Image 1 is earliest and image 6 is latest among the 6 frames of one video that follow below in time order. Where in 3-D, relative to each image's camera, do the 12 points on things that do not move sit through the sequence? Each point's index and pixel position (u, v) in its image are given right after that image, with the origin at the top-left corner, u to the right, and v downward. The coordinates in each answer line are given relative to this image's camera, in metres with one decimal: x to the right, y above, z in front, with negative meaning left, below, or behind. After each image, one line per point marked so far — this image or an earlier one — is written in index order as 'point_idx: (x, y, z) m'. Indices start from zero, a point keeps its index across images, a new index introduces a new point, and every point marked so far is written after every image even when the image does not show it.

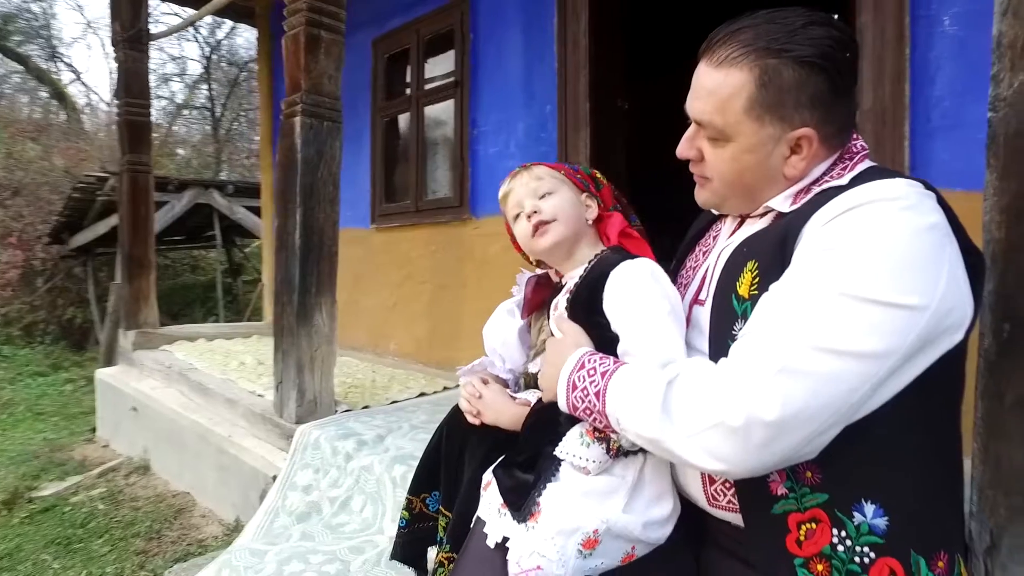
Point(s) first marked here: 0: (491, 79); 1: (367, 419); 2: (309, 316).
0: (-0.1, +1.2, +3.6) m
1: (-0.7, -0.6, +2.8) m
2: (-0.9, -0.1, +2.8) m
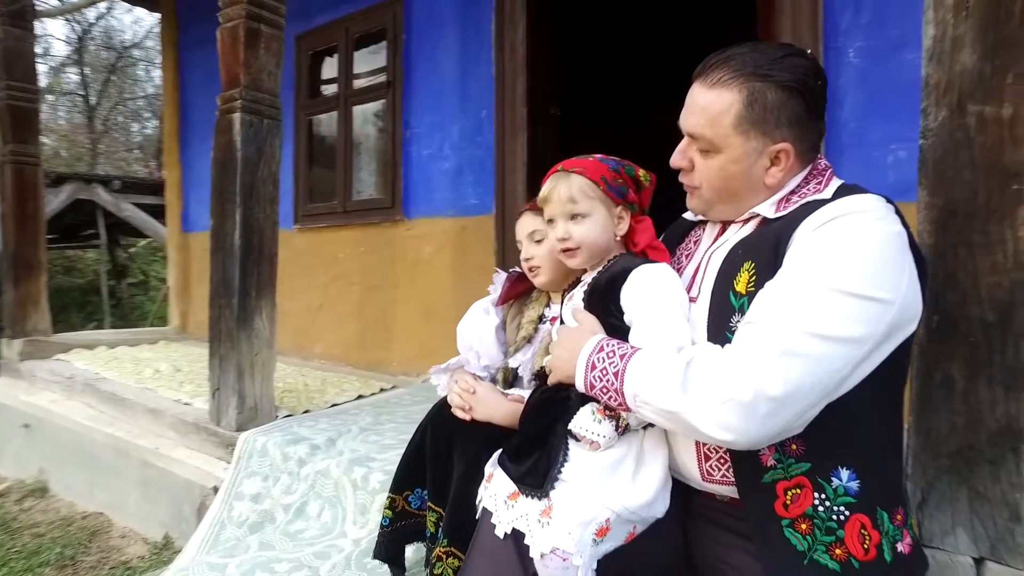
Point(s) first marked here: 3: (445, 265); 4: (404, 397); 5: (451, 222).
0: (-0.5, +1.2, +3.7) m
1: (-0.9, -0.6, +2.7) m
2: (-1.2, -0.1, +2.7) m
3: (-0.4, +0.1, +3.6) m
4: (-0.6, -0.6, +3.2) m
5: (-0.4, +0.4, +3.5) m
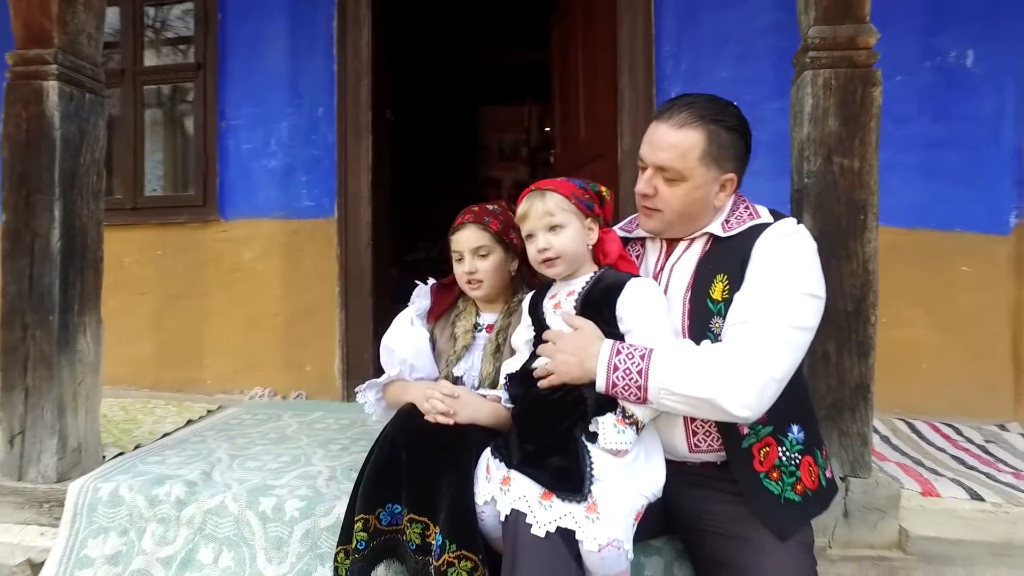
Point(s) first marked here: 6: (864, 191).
0: (-1.4, +1.2, +3.3) m
1: (-1.3, -0.6, +2.3) m
2: (-1.6, -0.2, +2.2) m
3: (-1.3, +0.1, +3.3) m
4: (-1.3, -0.6, +2.9) m
5: (-1.2, +0.3, +3.3) m
6: (+1.0, +0.3, +1.8) m
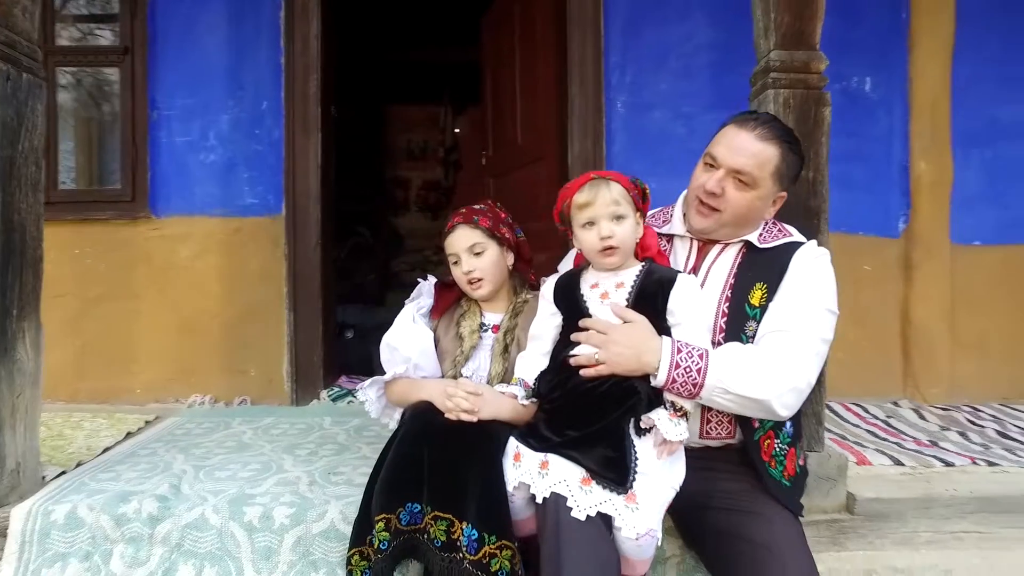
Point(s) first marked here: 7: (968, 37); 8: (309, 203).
0: (-1.7, +1.2, +3.1) m
1: (-1.4, -0.7, +2.1) m
2: (-1.6, -0.2, +1.9) m
3: (-1.5, +0.1, +3.1) m
4: (-1.4, -0.6, +2.7) m
5: (-1.5, +0.3, +3.1) m
6: (+1.0, +0.3, +2.1) m
7: (+2.4, +1.3, +3.3) m
8: (-1.0, +0.4, +3.1) m
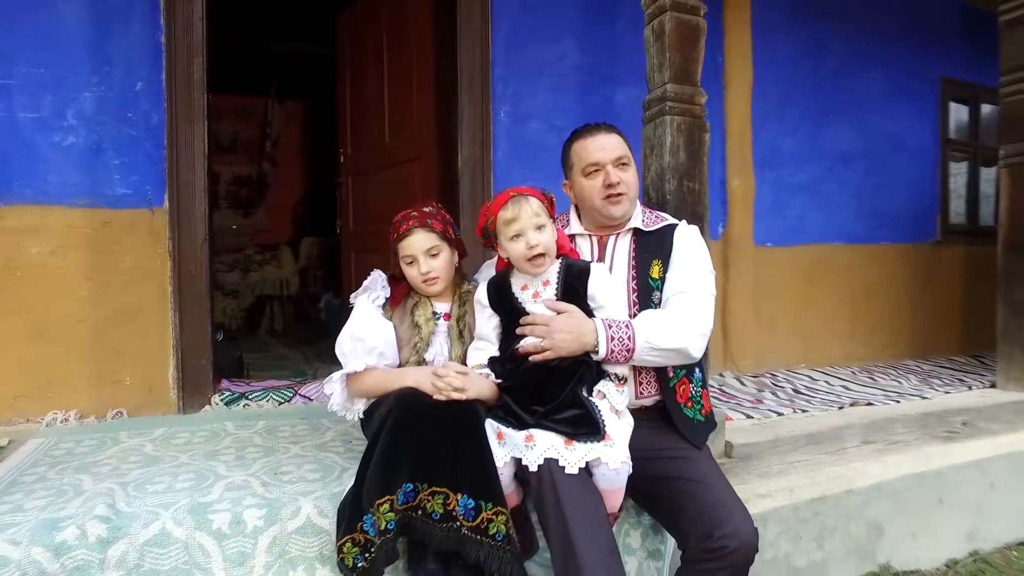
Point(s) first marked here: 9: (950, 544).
0: (-2.1, +1.2, +2.6) m
1: (-1.5, -0.6, +1.8) m
2: (-1.6, -0.2, +1.6) m
3: (-1.9, +0.1, +2.7) m
4: (-1.7, -0.6, +2.4) m
5: (-1.9, +0.3, +2.7) m
6: (+0.8, +0.3, +2.6) m
7: (+1.7, +1.4, +4.2) m
8: (-1.5, +0.4, +2.8) m
9: (+2.1, -1.2, +3.0) m
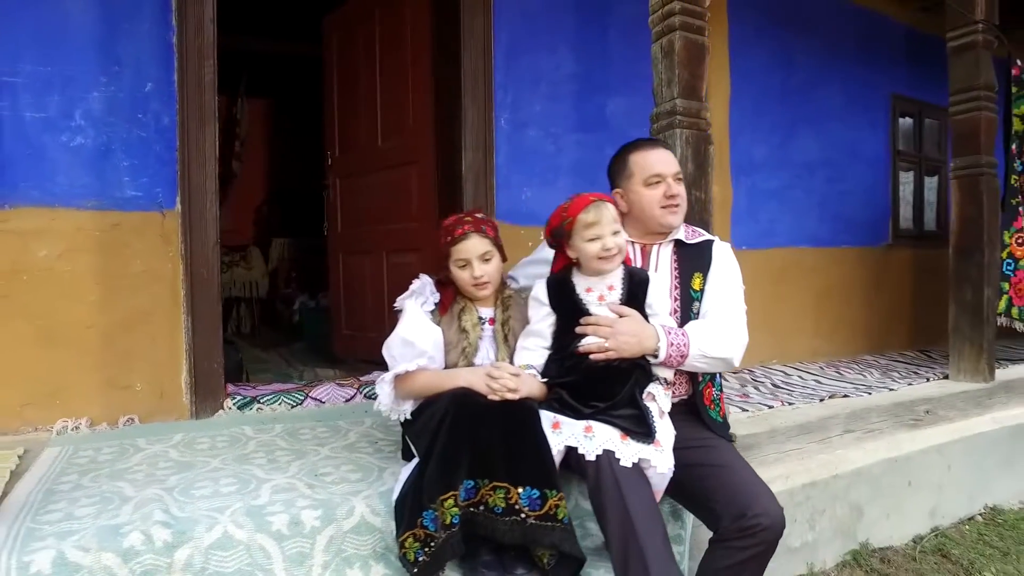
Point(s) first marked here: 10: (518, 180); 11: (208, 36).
0: (-2.0, +1.1, +2.5) m
1: (-1.3, -0.7, +1.8) m
2: (-1.4, -0.2, +1.5) m
3: (-1.8, +0.1, +2.6) m
4: (-1.6, -0.6, +2.3) m
5: (-1.8, +0.3, +2.6) m
6: (+0.9, +0.3, +2.8) m
7: (+1.6, +1.4, +4.4) m
8: (-1.4, +0.4, +2.8) m
9: (+2.2, -1.2, +3.3) m
10: (0.0, +0.7, +3.7) m
11: (-1.4, +1.1, +2.8) m
